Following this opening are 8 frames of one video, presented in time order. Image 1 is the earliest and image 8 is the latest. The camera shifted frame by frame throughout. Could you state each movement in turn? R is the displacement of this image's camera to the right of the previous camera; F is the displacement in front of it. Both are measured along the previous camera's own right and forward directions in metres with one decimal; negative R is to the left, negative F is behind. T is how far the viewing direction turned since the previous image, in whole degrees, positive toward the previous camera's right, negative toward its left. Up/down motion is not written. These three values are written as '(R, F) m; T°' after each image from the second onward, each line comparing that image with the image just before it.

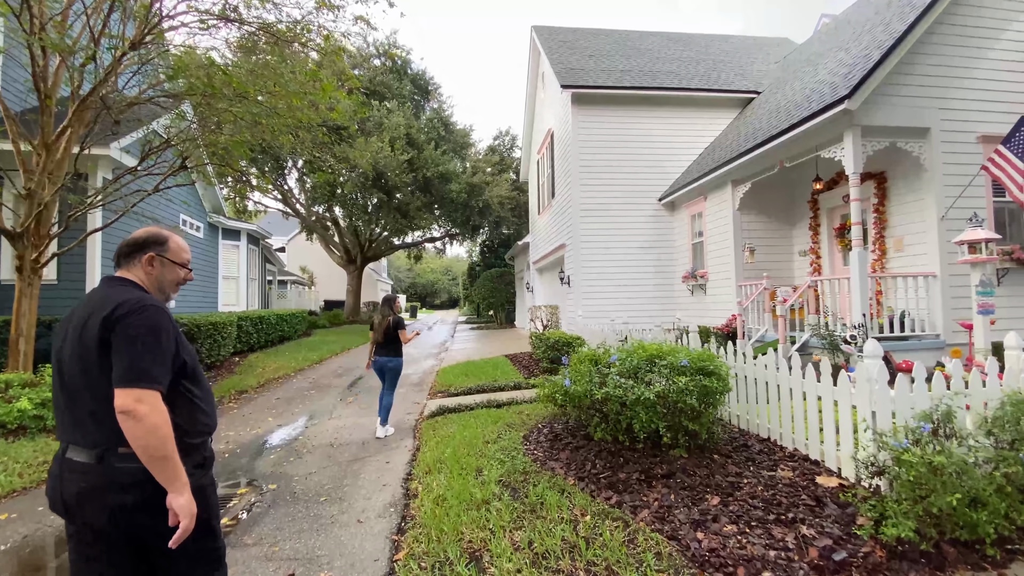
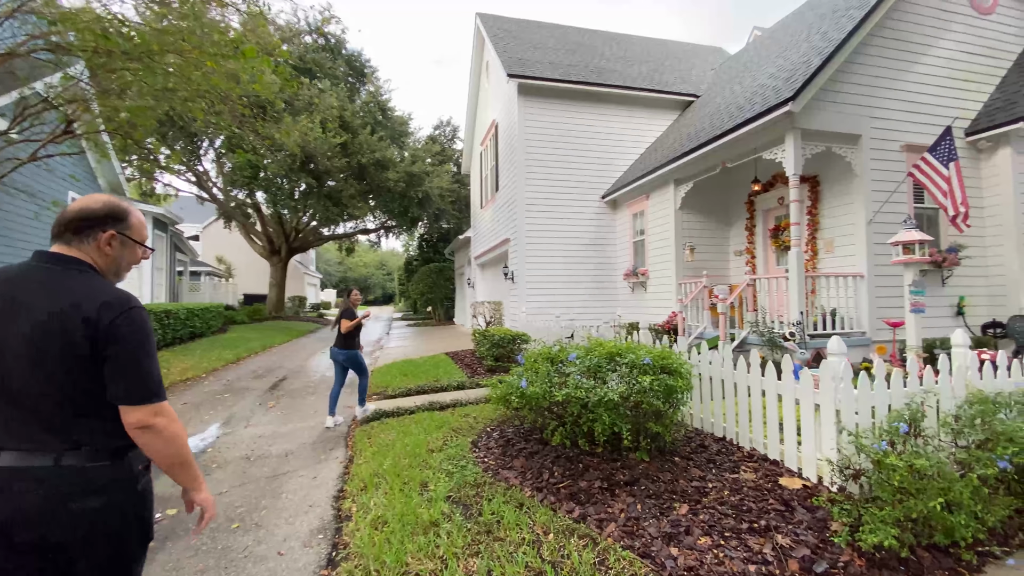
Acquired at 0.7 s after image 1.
(-0.1, +0.4) m; +8°
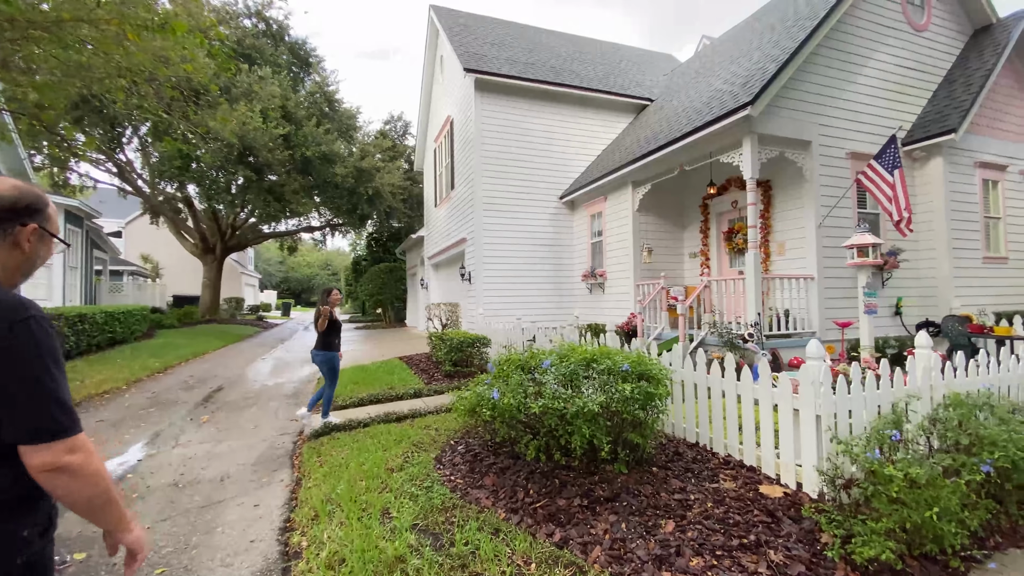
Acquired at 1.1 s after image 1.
(-0.1, +0.3) m; +6°
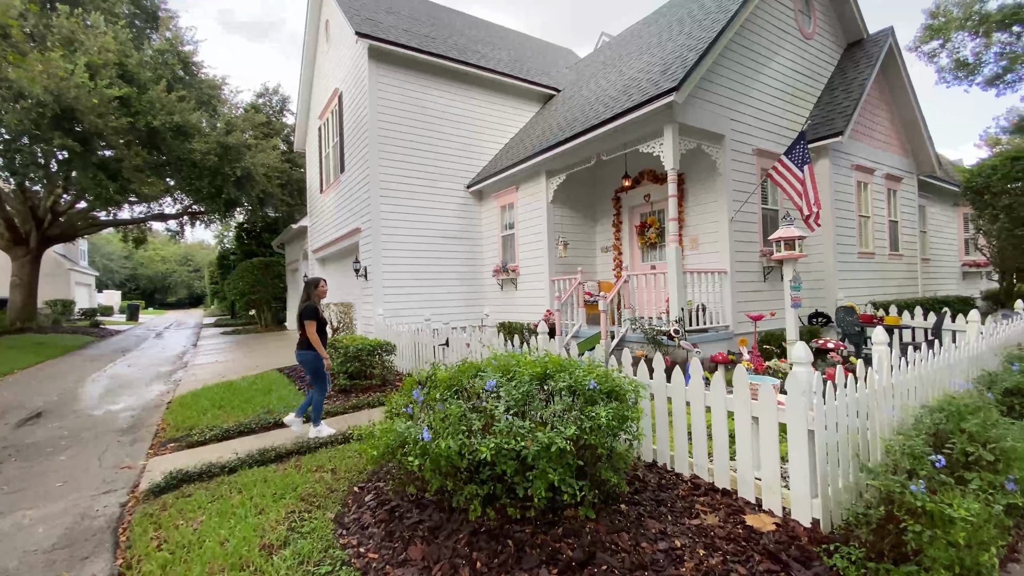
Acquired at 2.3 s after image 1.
(-0.2, +0.9) m; +13°
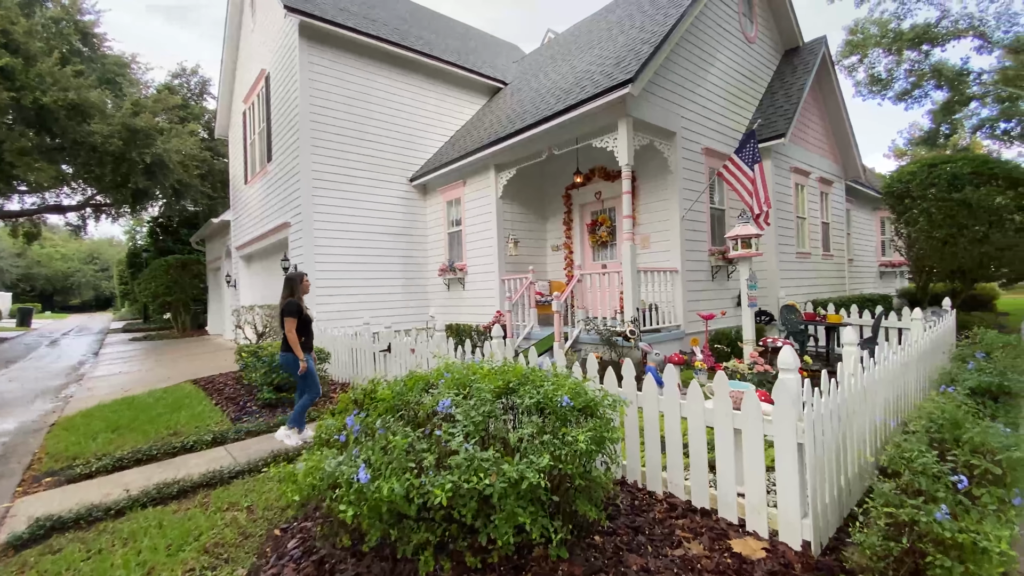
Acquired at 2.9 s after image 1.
(-0.1, +0.5) m; +7°
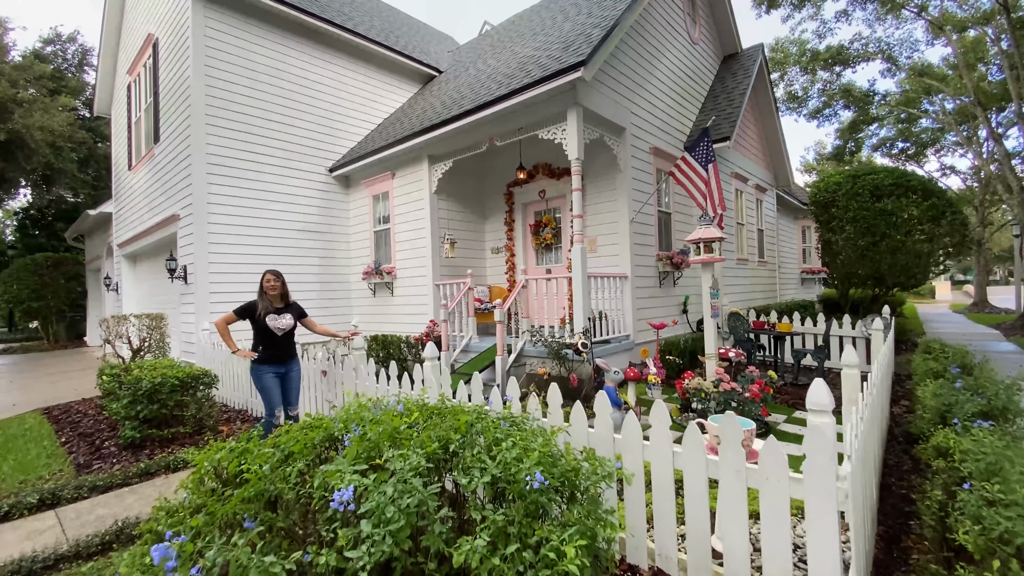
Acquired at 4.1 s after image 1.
(0.0, +0.8) m; +8°
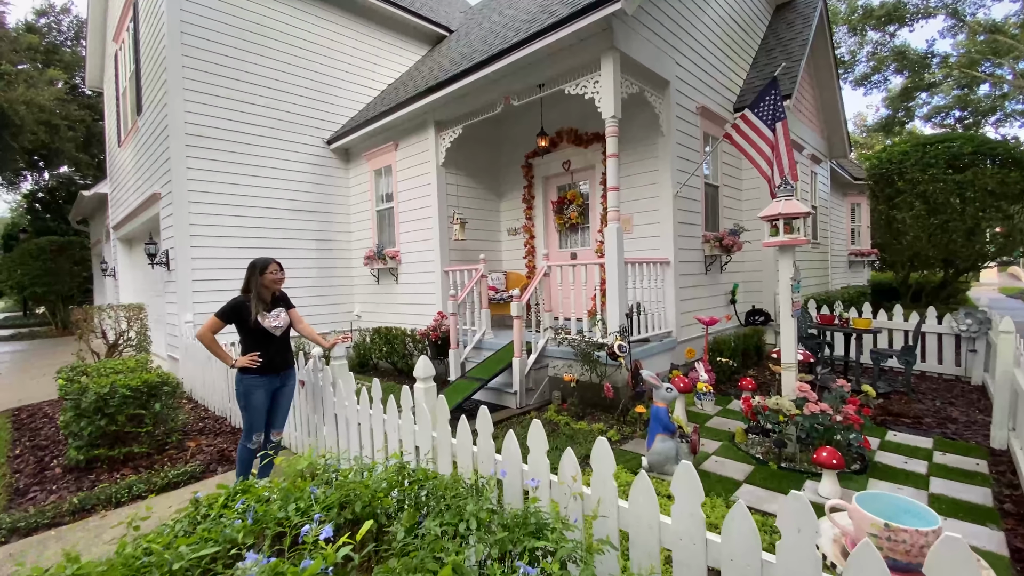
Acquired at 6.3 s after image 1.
(0.0, +1.0) m; -2°
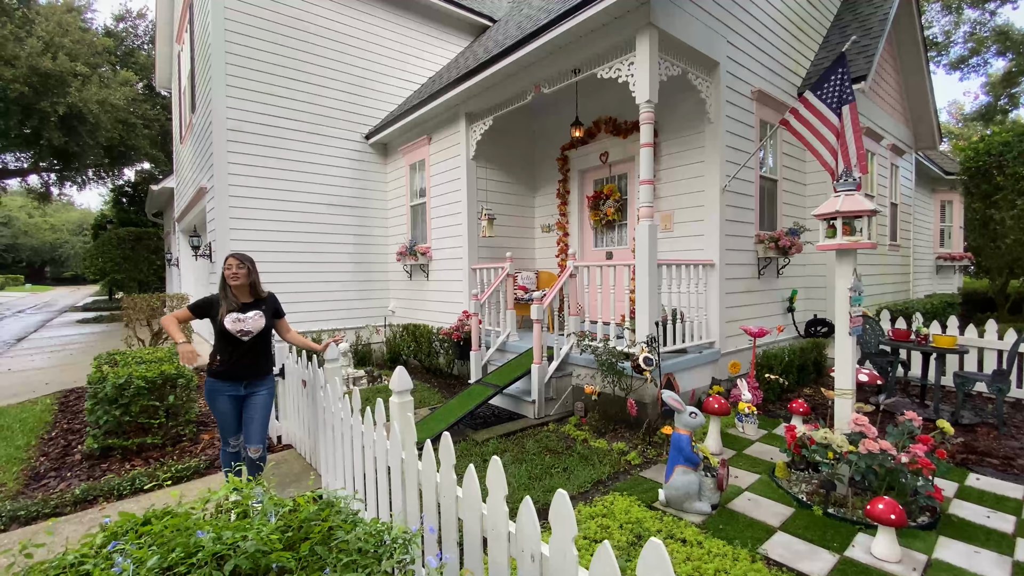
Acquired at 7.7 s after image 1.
(+0.3, +0.4) m; -7°
